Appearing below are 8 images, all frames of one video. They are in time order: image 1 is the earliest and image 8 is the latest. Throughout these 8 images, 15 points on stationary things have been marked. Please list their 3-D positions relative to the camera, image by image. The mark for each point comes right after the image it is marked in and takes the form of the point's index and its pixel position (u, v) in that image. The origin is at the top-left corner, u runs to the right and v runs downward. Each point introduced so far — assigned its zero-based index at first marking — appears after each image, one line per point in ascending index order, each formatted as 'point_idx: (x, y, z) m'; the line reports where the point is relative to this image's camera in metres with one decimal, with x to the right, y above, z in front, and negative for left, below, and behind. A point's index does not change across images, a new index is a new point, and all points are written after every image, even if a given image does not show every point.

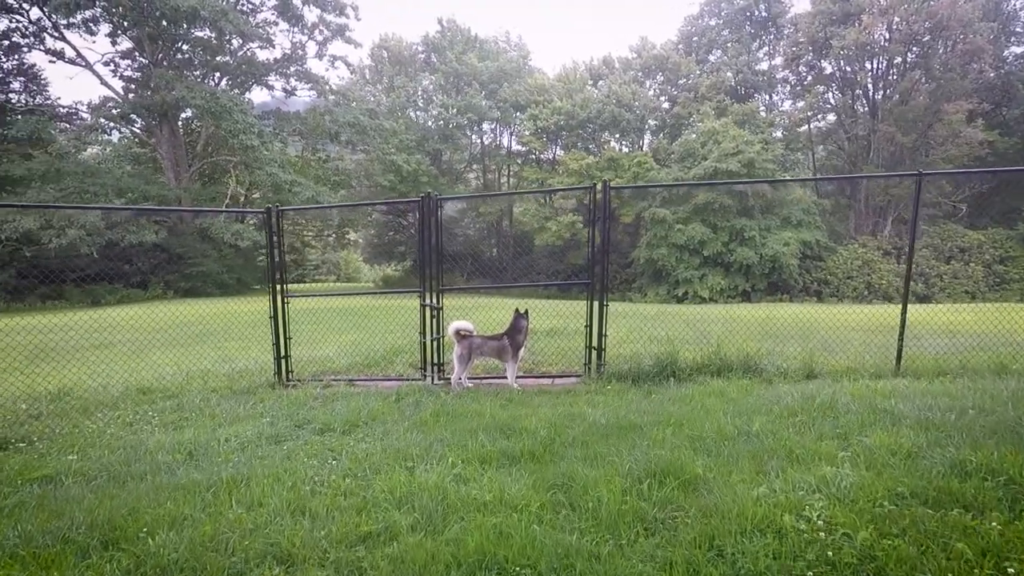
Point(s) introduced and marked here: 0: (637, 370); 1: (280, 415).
0: (+1.3, -0.8, +5.9) m
1: (-2.2, -1.2, +5.3) m
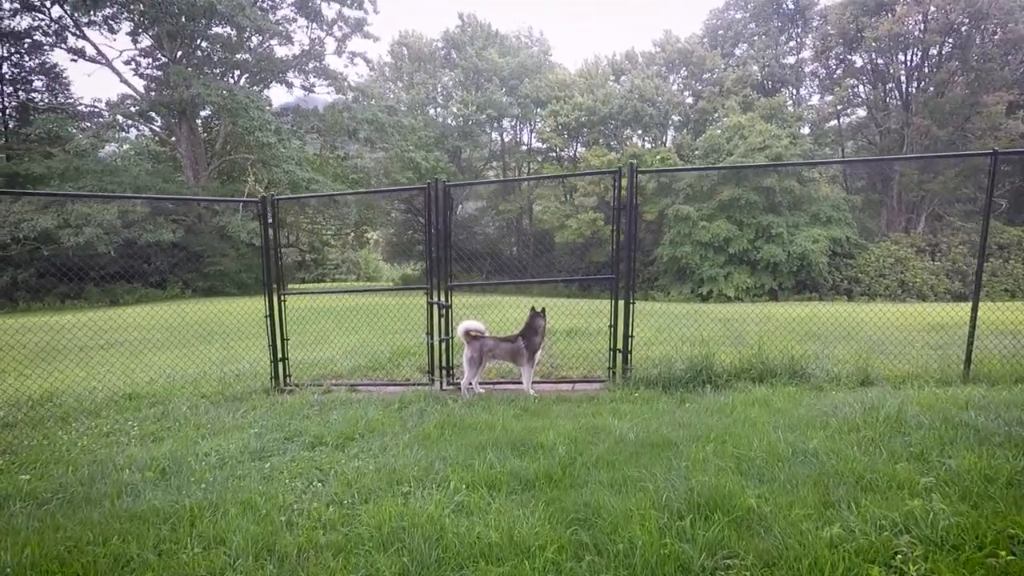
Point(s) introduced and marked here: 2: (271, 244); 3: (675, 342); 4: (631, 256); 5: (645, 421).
0: (+1.4, -0.8, +5.2) m
1: (-2.1, -1.2, +4.8) m
2: (-2.6, +0.4, +6.1) m
3: (+2.2, -0.8, +7.6) m
4: (+1.2, +0.3, +5.6) m
5: (+1.0, -1.0, +4.3) m
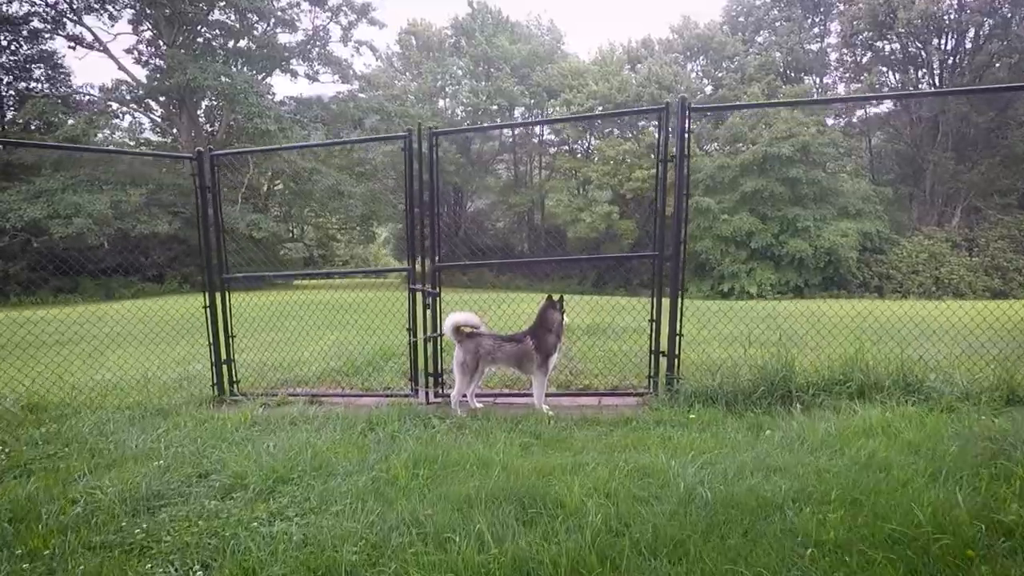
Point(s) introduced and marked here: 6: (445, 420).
0: (+1.5, -0.7, +3.8) m
1: (-2.0, -1.0, +3.5) m
2: (-2.5, +0.6, +4.8) m
3: (+2.3, -0.6, +6.2) m
4: (+1.2, +0.5, +4.1) m
5: (+1.0, -0.9, +2.9) m
6: (-0.5, -0.9, +3.9) m
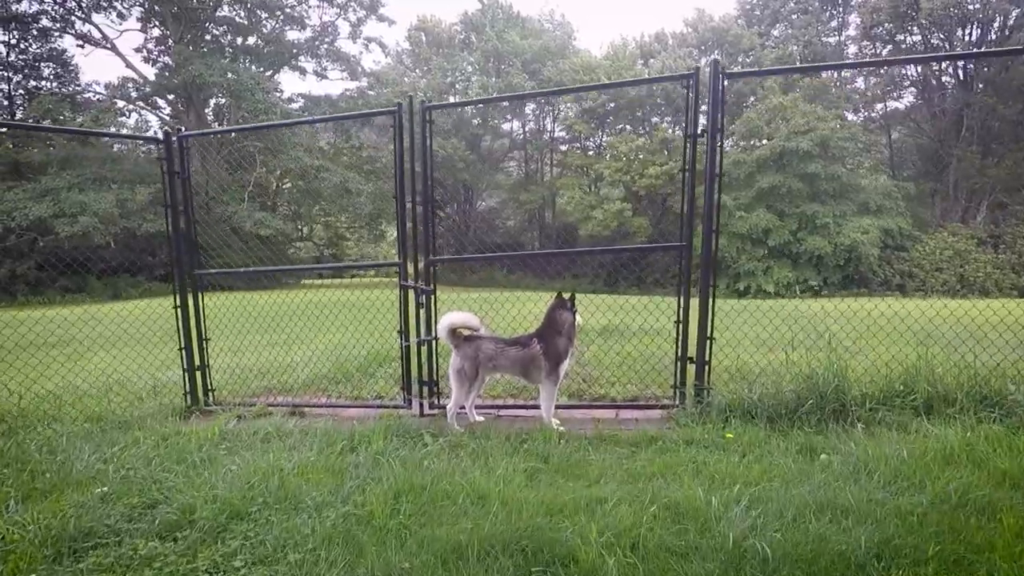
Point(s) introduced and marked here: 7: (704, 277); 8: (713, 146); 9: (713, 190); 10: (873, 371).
0: (+1.5, -0.7, +3.3) m
1: (-2.0, -1.0, +3.0) m
2: (-2.5, +0.6, +4.3) m
3: (+2.4, -0.6, +5.6) m
4: (+1.3, +0.5, +3.6) m
5: (+1.0, -0.8, +2.3) m
6: (-0.4, -0.9, +3.4) m
7: (+1.2, +0.1, +3.6) m
8: (+1.3, +1.0, +3.8) m
9: (+1.3, +0.7, +3.8) m
10: (+2.3, -0.5, +3.6) m
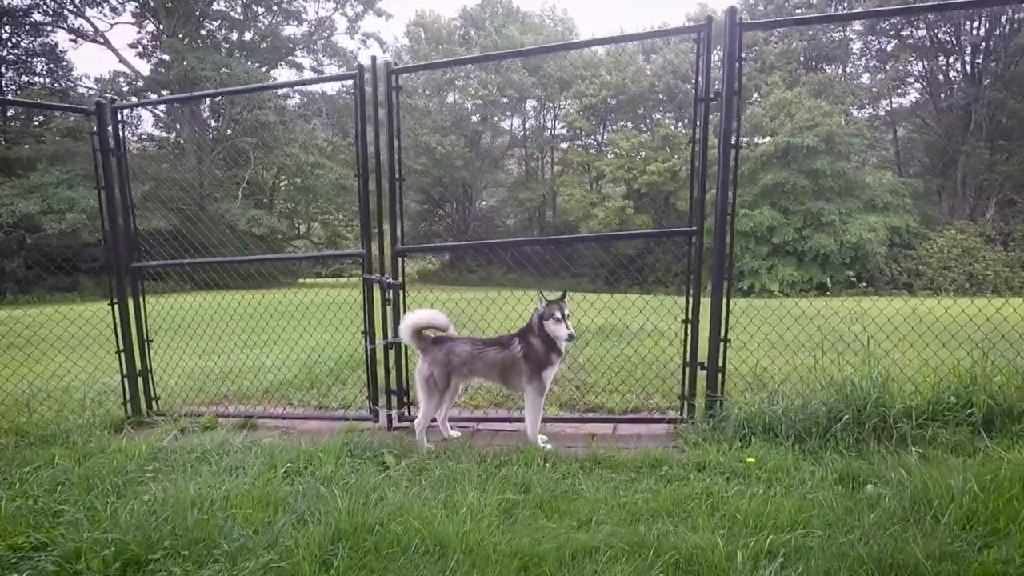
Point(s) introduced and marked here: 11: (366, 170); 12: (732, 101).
0: (+1.4, -0.6, +2.7) m
1: (-2.1, -1.0, +2.4) m
2: (-2.6, +0.7, +3.7) m
3: (+2.3, -0.6, +5.1) m
4: (+1.2, +0.5, +3.1) m
5: (+0.9, -0.8, +1.8) m
6: (-0.5, -0.9, +2.9) m
7: (+1.1, +0.1, +3.0) m
8: (+1.2, +1.0, +3.3) m
9: (+1.2, +0.7, +3.3) m
10: (+2.2, -0.5, +3.1) m
11: (-0.9, +0.8, +3.6) m
12: (+1.3, +1.1, +3.3) m
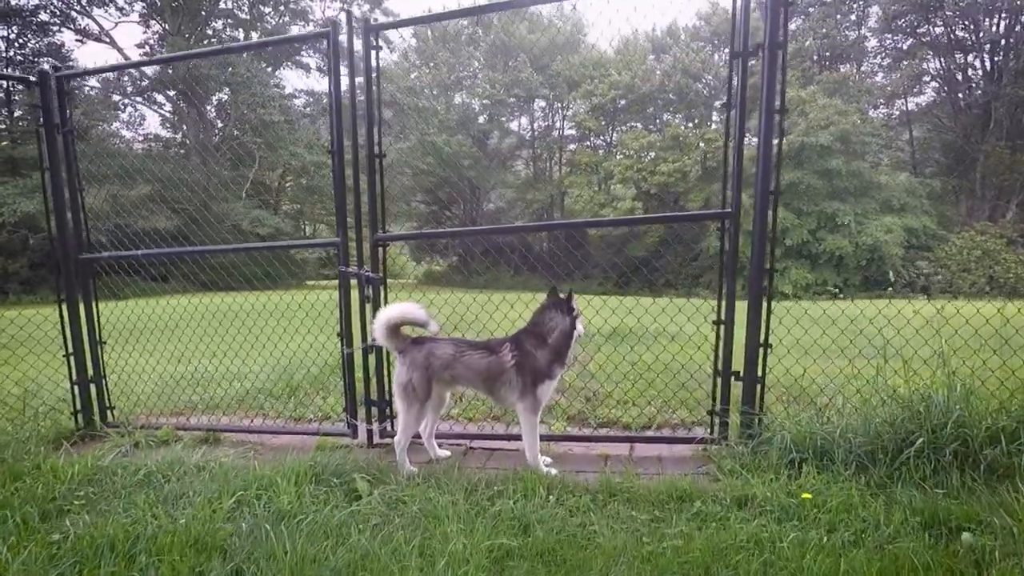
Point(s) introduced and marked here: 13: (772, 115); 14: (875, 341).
0: (+1.4, -0.6, +2.2) m
1: (-2.1, -0.9, +2.0) m
2: (-2.6, +0.7, +3.3) m
3: (+2.3, -0.5, +4.6) m
4: (+1.1, +0.6, +2.6) m
5: (+0.9, -0.8, +1.3) m
6: (-0.6, -0.8, +2.4) m
7: (+1.1, +0.1, +2.5) m
8: (+1.2, +1.0, +2.8) m
9: (+1.2, +0.7, +2.8) m
10: (+2.2, -0.5, +2.5) m
11: (-0.9, +0.8, +3.1) m
12: (+1.3, +1.1, +2.8) m
13: (+1.2, +0.8, +2.6) m
14: (+3.3, -0.5, +5.4) m
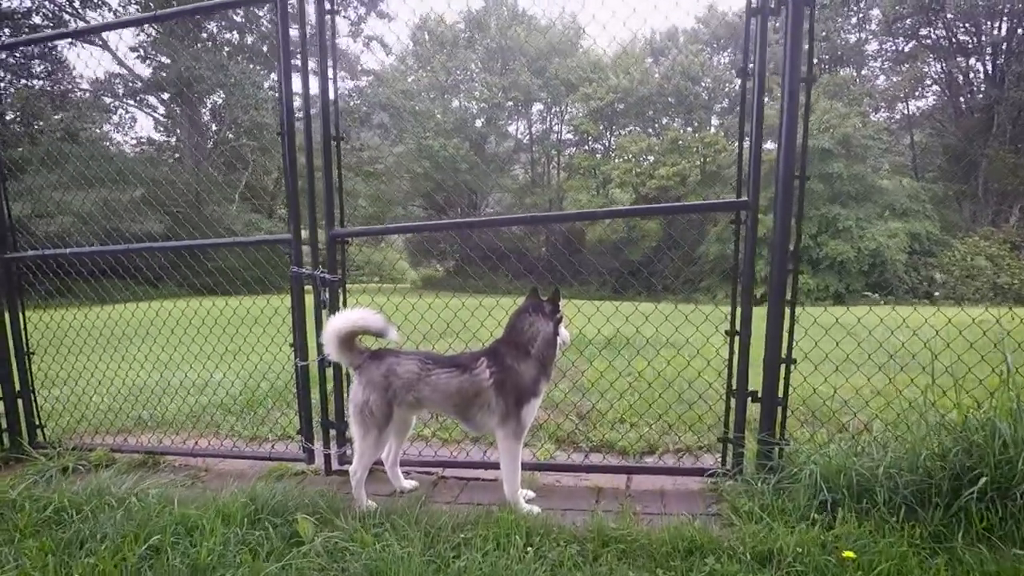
0: (+1.3, -0.6, +1.8) m
1: (-2.2, -0.9, +1.6) m
2: (-2.7, +0.7, +2.9) m
3: (+2.2, -0.6, +4.2) m
4: (+1.1, +0.5, +2.2) m
5: (+0.8, -0.8, +0.9) m
6: (-0.7, -0.8, +2.0) m
7: (+1.0, +0.1, +2.2) m
8: (+1.1, +1.0, +2.4) m
9: (+1.1, +0.7, +2.4) m
10: (+2.1, -0.5, +2.2) m
11: (-1.0, +0.8, +2.7) m
12: (+1.2, +1.1, +2.5) m
13: (+1.1, +0.8, +2.2) m
14: (+3.2, -0.5, +5.0) m
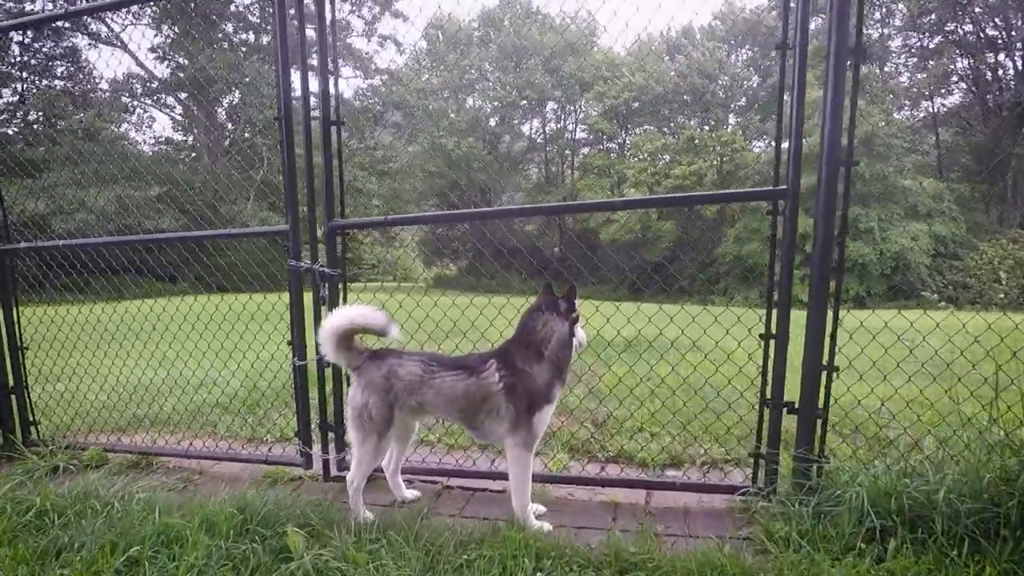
0: (+1.3, -0.6, +1.6) m
1: (-2.2, -0.9, +1.5) m
2: (-2.6, +0.7, +2.8) m
3: (+2.3, -0.6, +3.9) m
4: (+1.1, +0.5, +2.0) m
5: (+0.8, -0.8, +0.7) m
6: (-0.6, -0.8, +1.8) m
7: (+1.0, +0.1, +1.9) m
8: (+1.2, +1.0, +2.2) m
9: (+1.2, +0.7, +2.2) m
10: (+2.1, -0.5, +1.9) m
11: (-1.0, +0.8, +2.6) m
12: (+1.2, +1.1, +2.3) m
13: (+1.1, +0.8, +2.0) m
14: (+3.3, -0.5, +4.7) m
